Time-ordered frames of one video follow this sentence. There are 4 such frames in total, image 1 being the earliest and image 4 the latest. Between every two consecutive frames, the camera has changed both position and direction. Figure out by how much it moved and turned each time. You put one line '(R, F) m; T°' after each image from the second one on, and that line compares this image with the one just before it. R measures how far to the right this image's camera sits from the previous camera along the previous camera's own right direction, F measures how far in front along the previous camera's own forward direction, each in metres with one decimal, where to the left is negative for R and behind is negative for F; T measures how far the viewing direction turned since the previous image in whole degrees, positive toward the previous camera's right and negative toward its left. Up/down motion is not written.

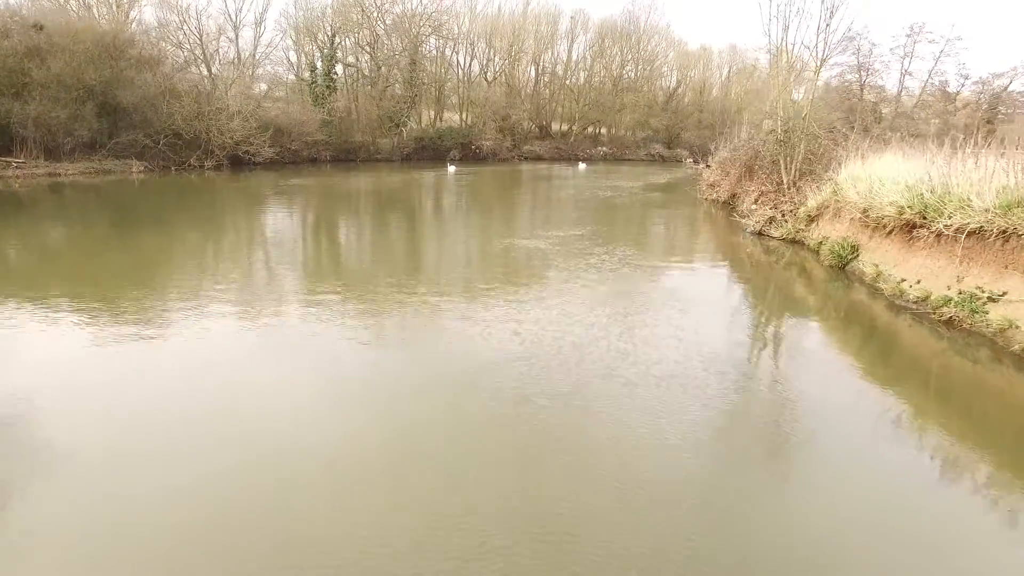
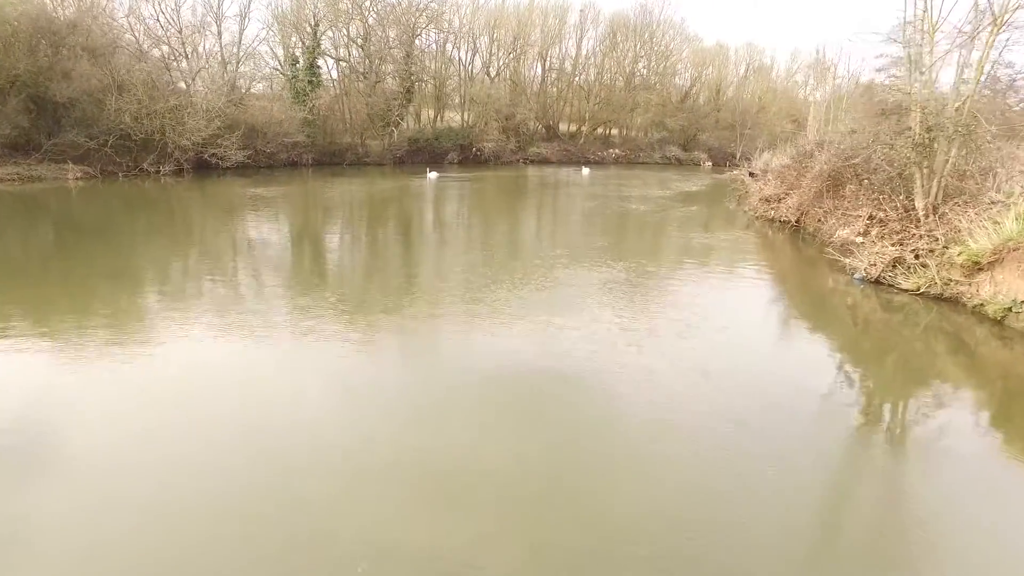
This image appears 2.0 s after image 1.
(0.0, +2.1) m; 0°
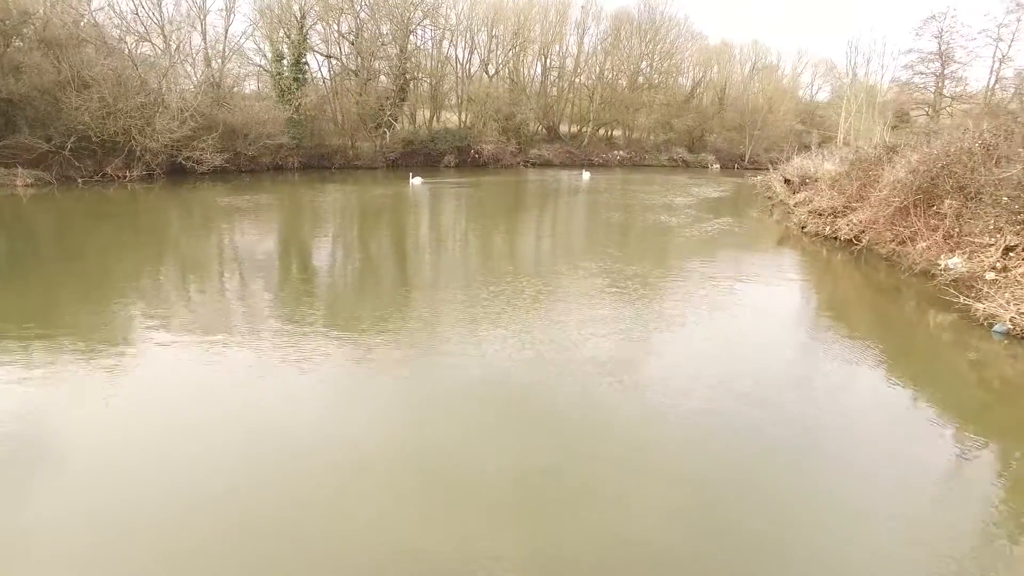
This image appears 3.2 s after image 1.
(-0.1, +1.2) m; 0°
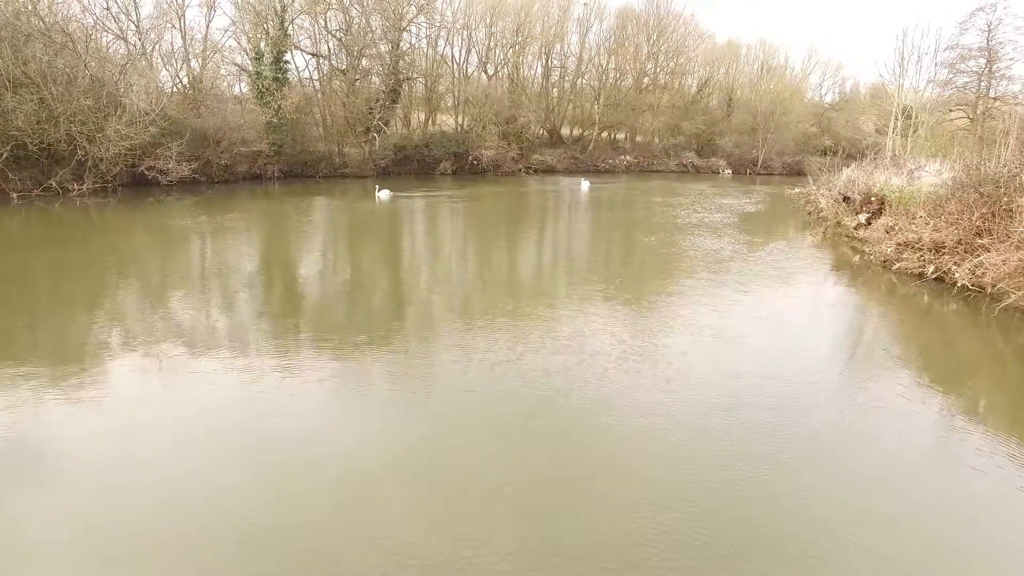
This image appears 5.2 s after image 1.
(-0.2, +1.5) m; 0°
